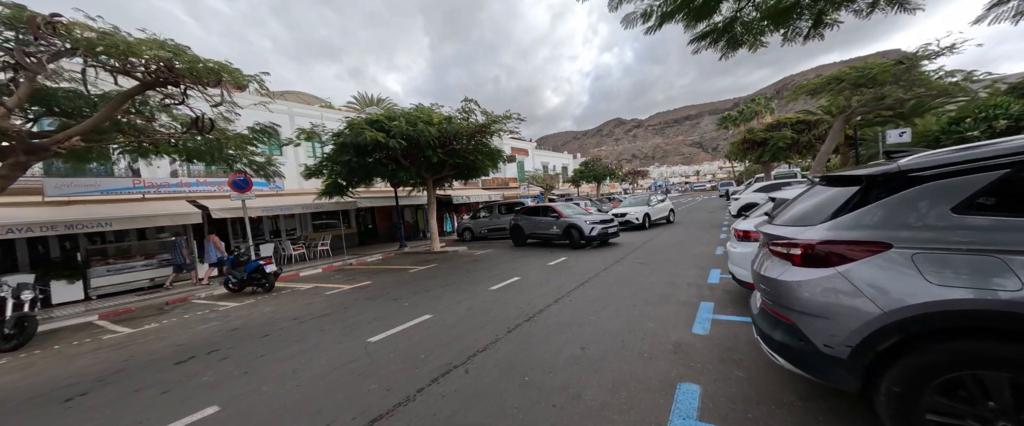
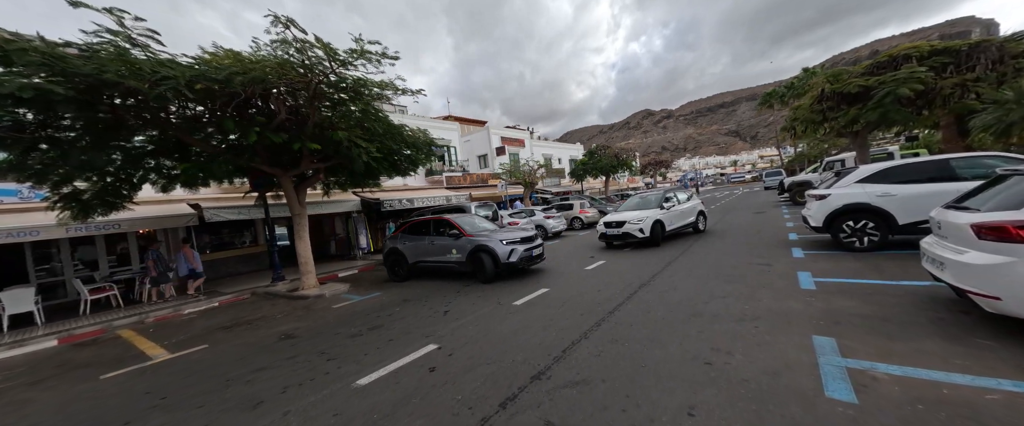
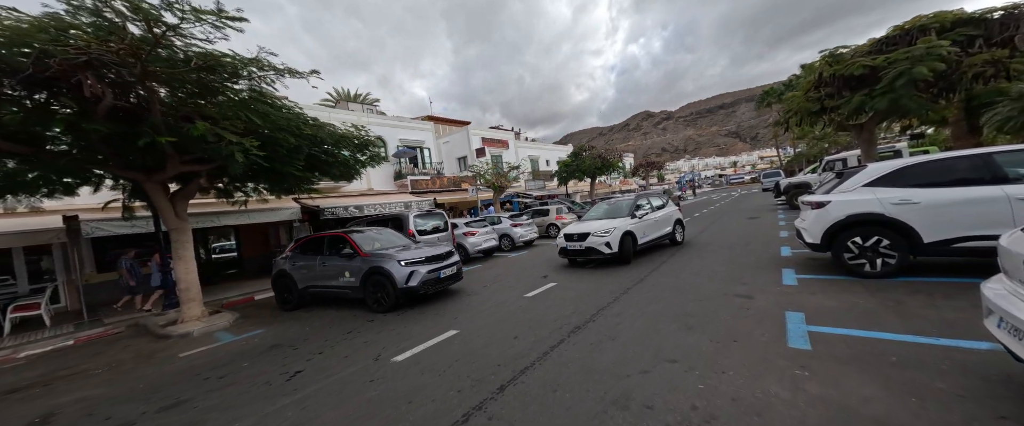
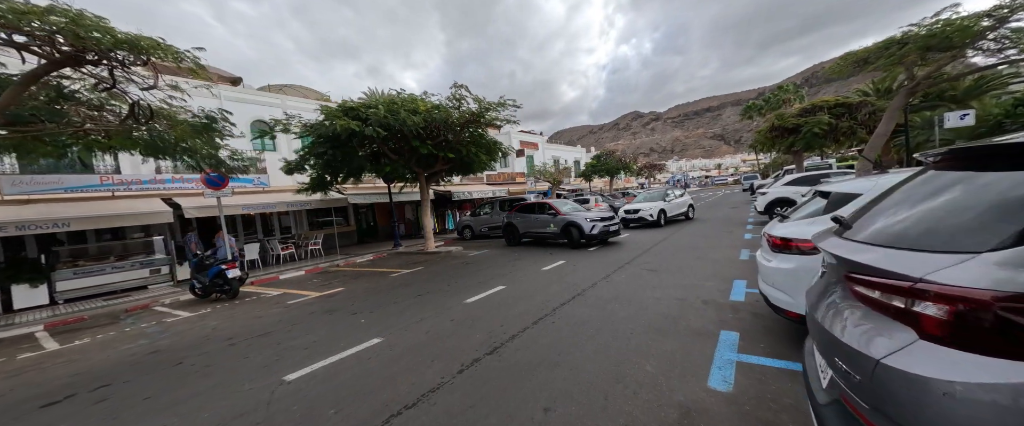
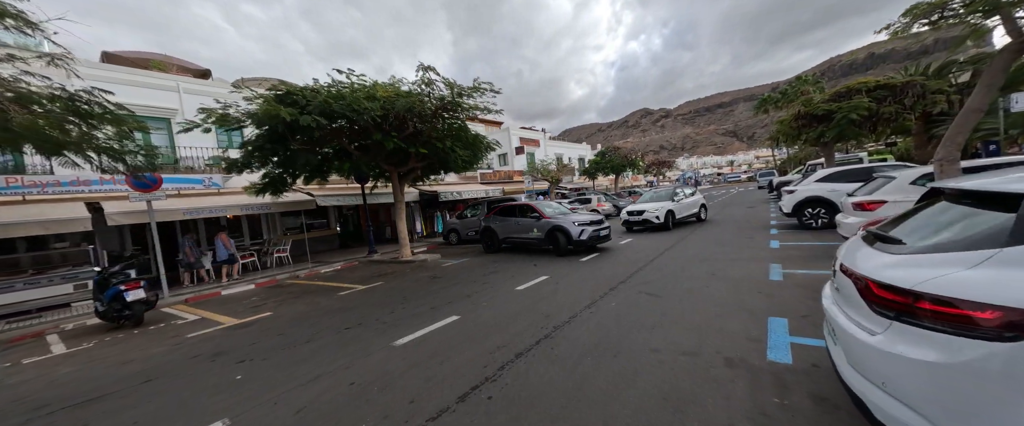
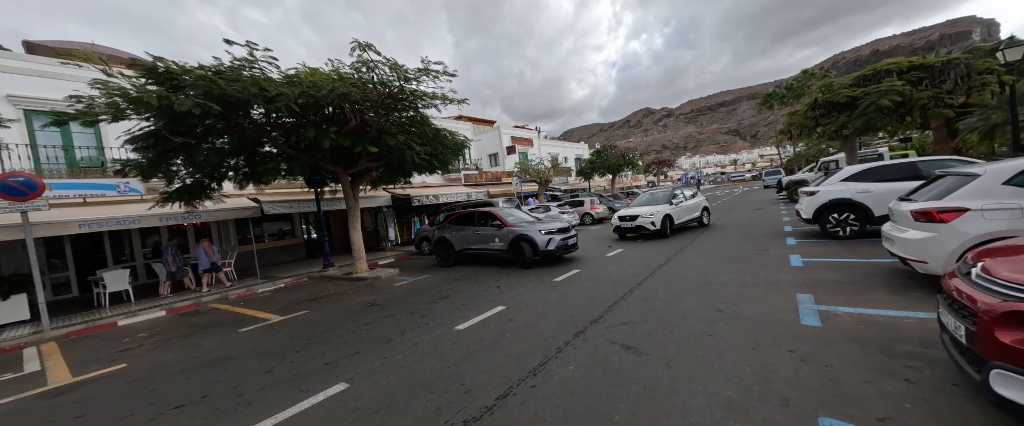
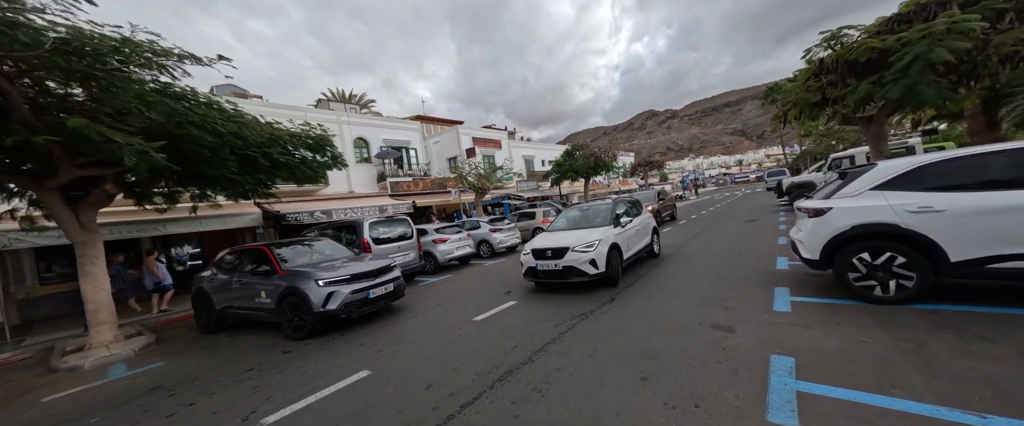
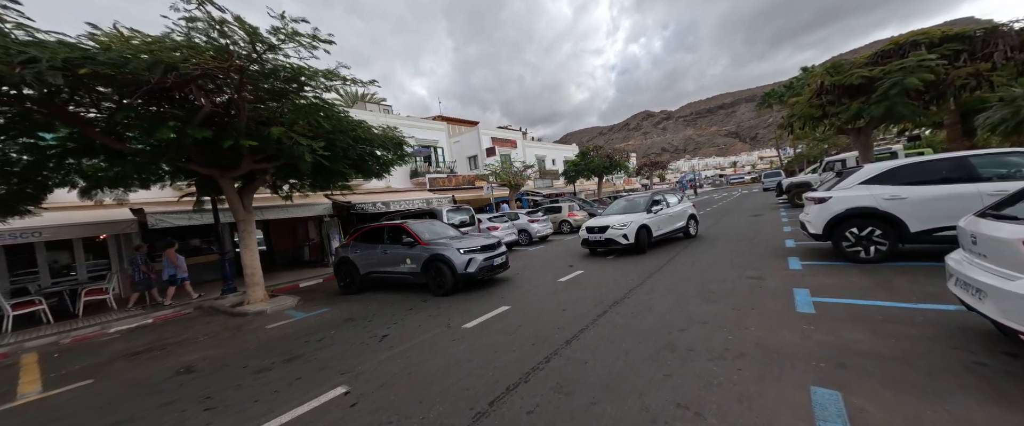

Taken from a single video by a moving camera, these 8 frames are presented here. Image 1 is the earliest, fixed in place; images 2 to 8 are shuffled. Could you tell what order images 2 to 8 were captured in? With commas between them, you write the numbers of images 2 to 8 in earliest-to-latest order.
4, 5, 6, 2, 8, 3, 7
